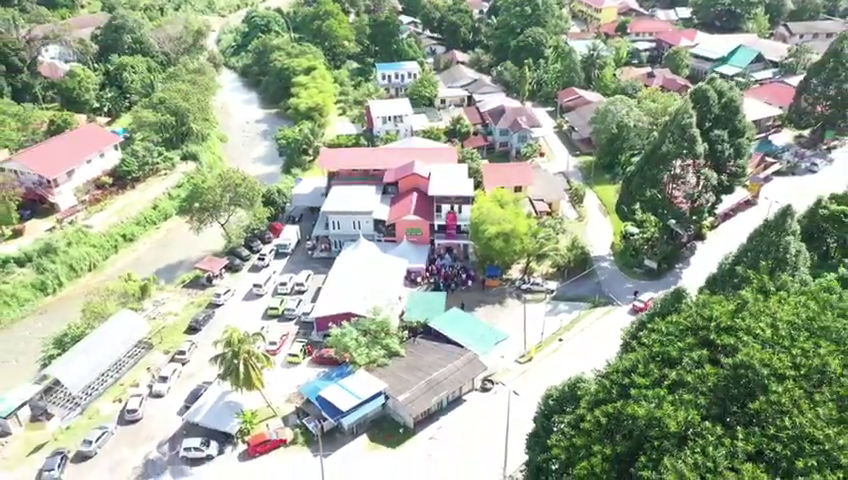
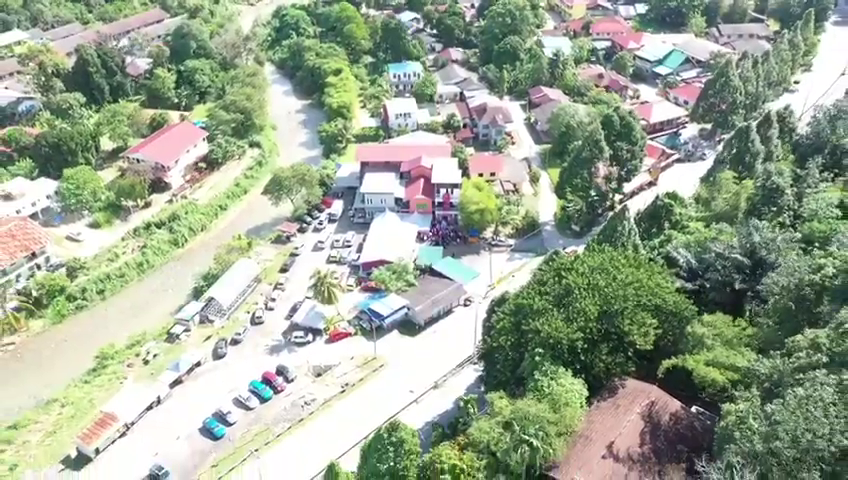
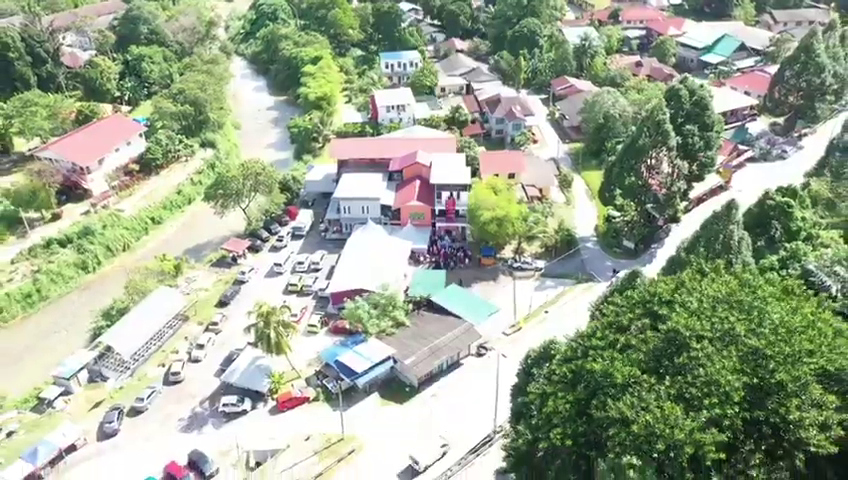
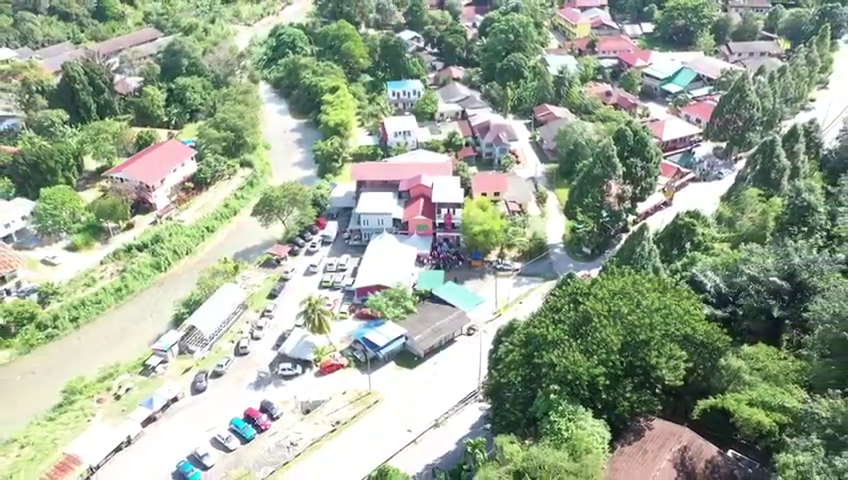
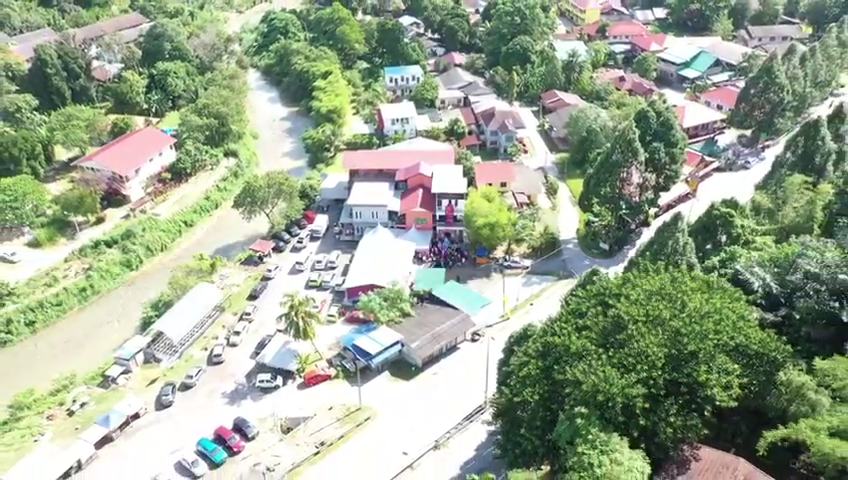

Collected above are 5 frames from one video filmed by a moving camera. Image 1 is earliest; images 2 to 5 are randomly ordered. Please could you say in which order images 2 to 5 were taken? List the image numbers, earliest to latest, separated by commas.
3, 5, 4, 2
